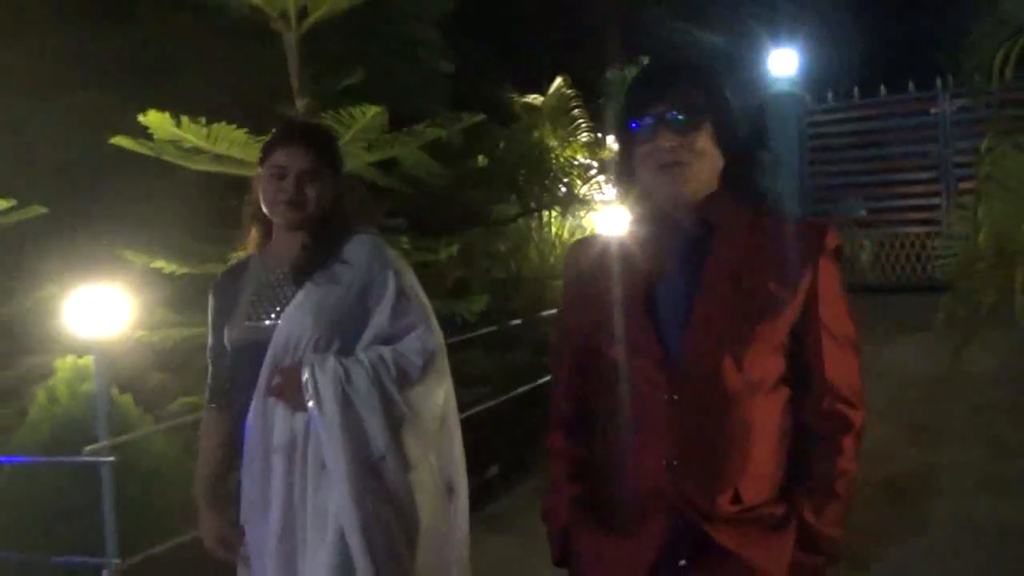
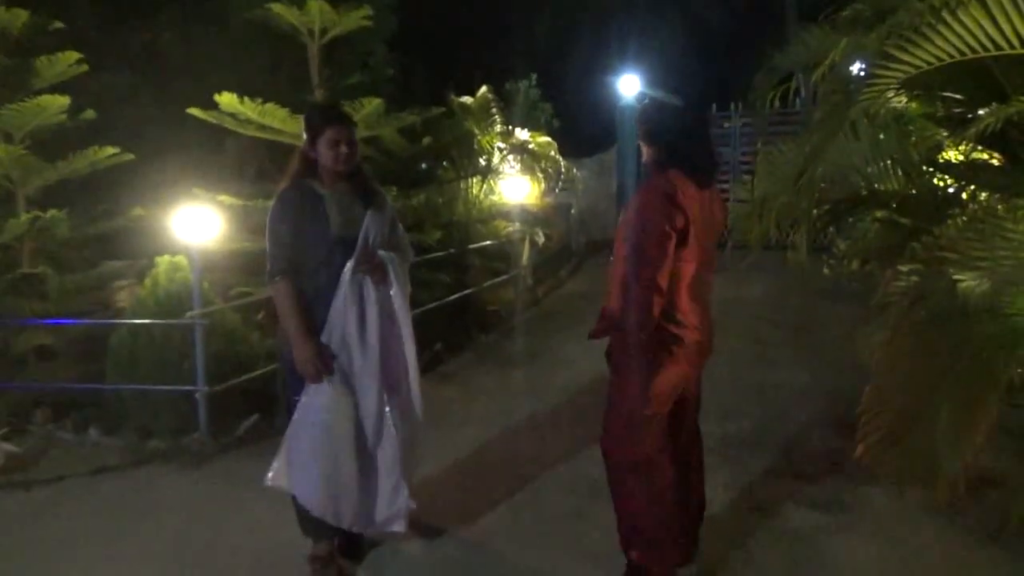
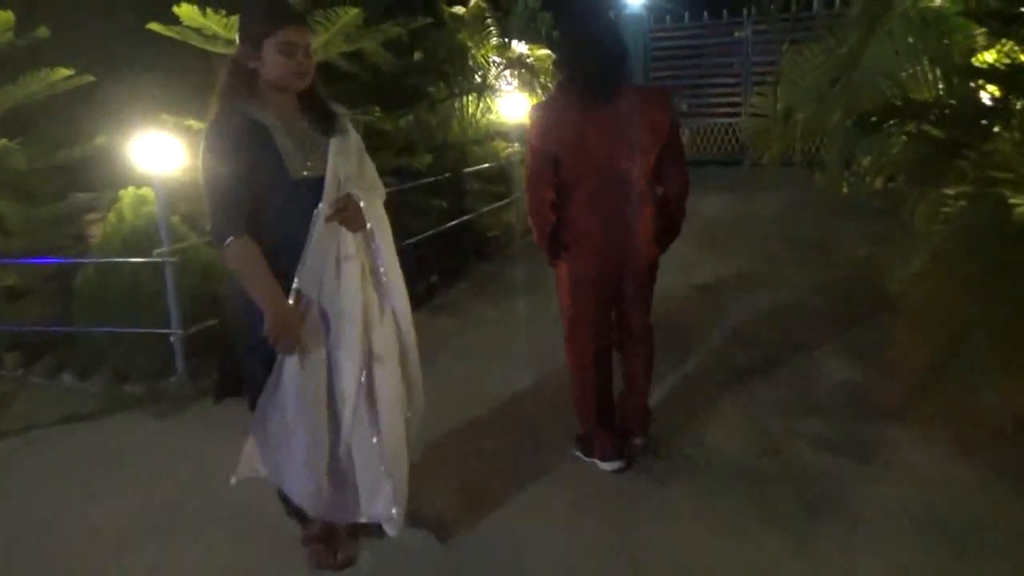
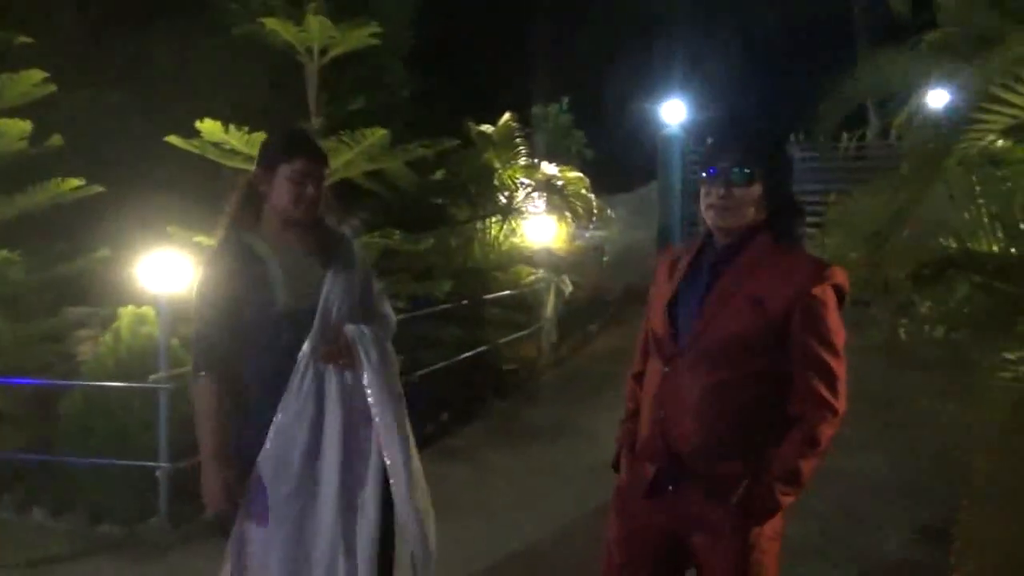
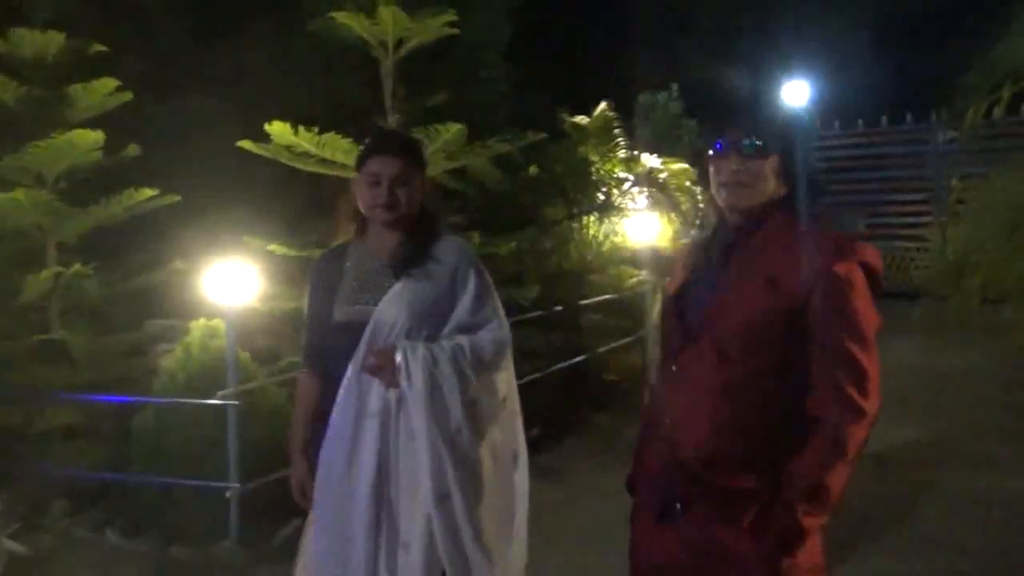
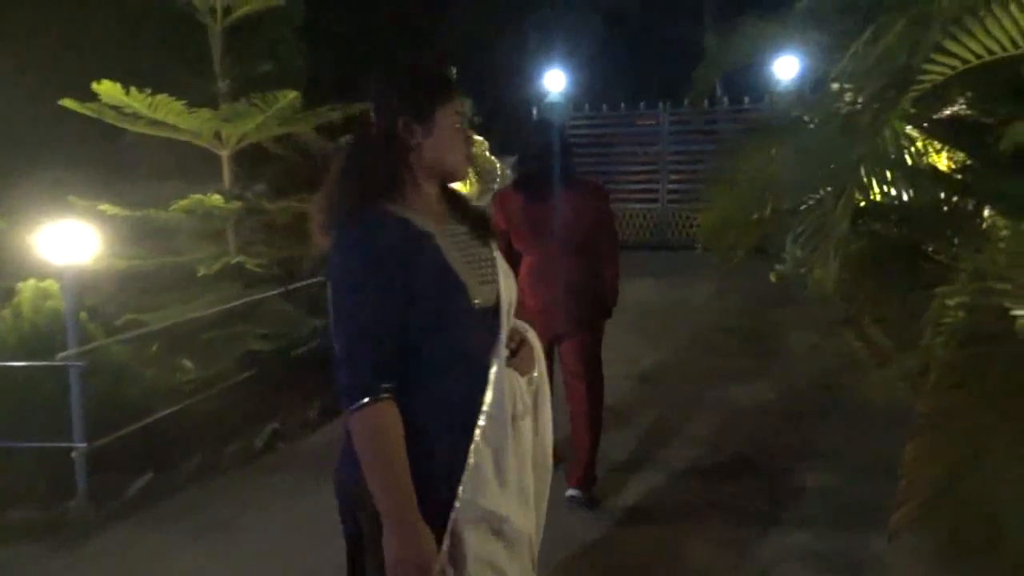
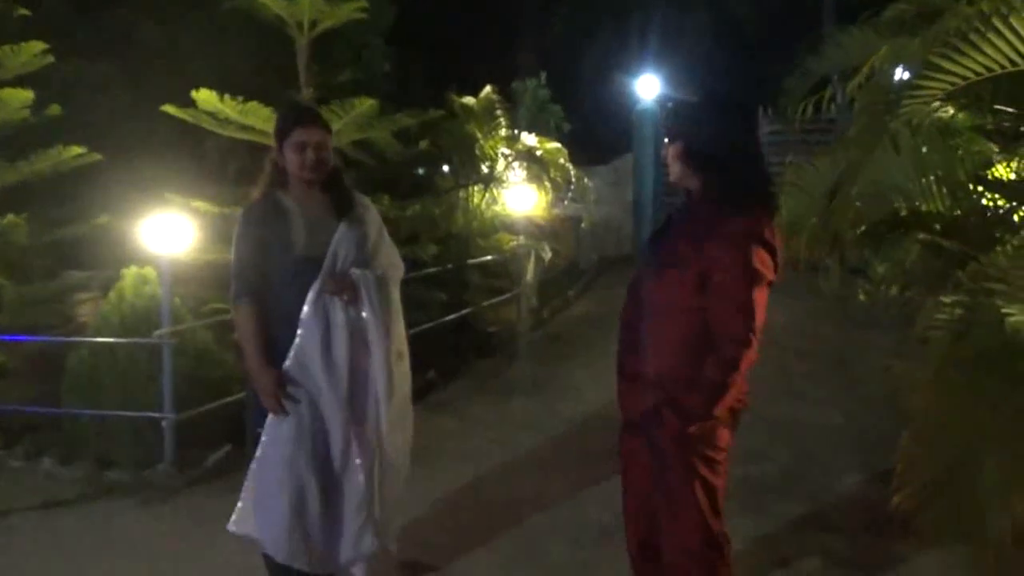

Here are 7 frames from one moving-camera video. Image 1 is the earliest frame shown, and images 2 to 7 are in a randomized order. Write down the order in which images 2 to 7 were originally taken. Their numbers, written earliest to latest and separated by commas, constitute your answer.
5, 4, 7, 2, 3, 6
